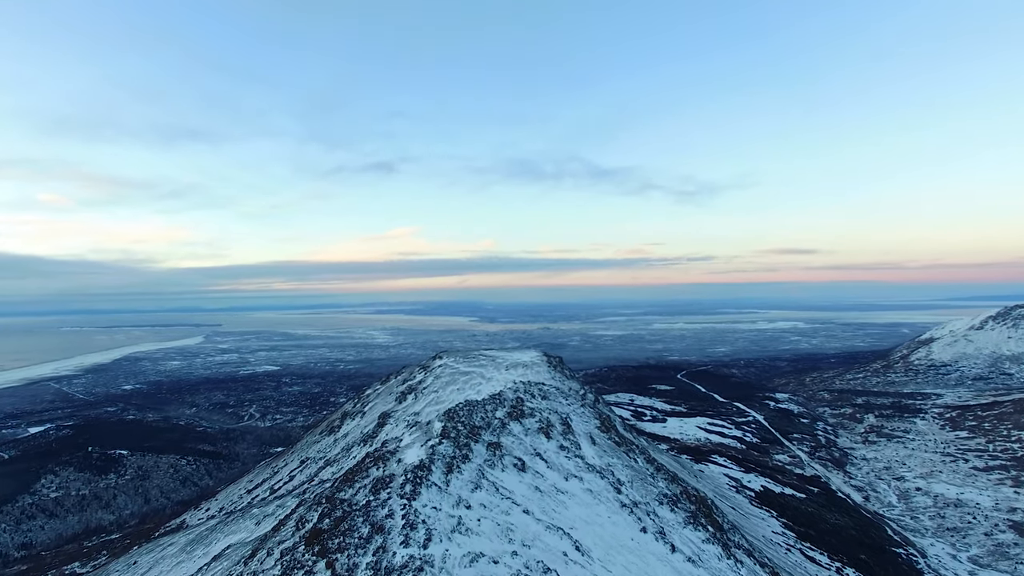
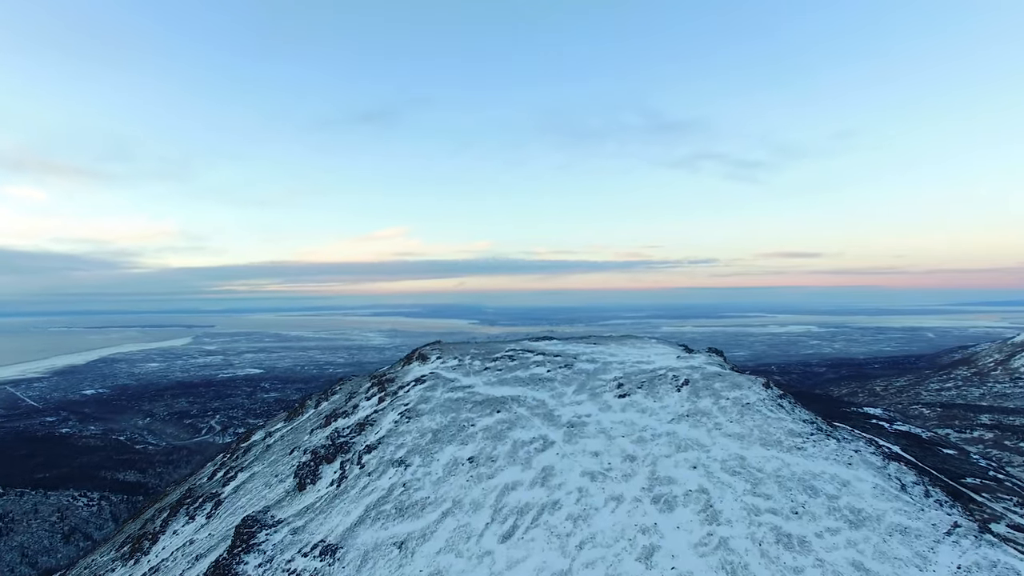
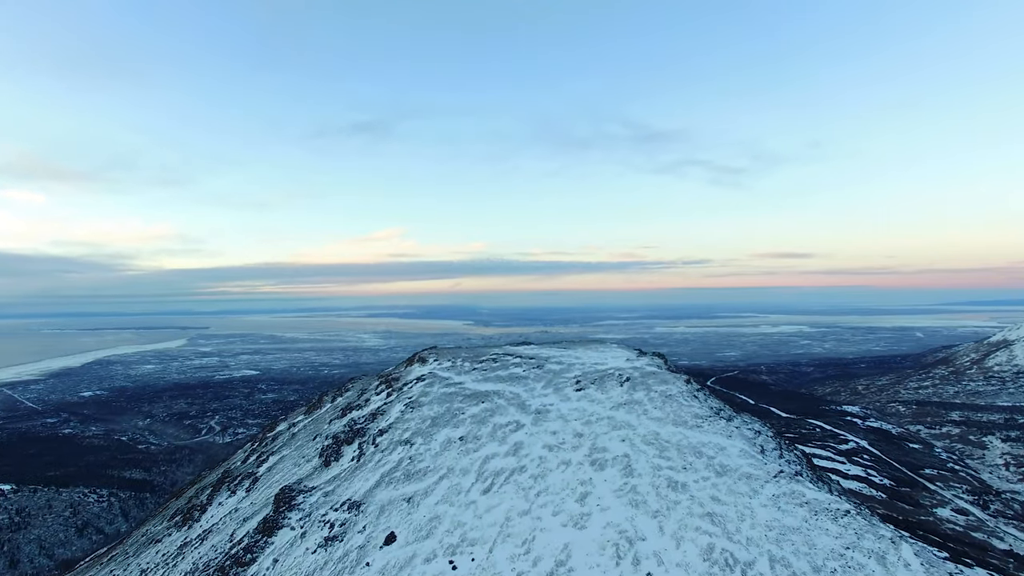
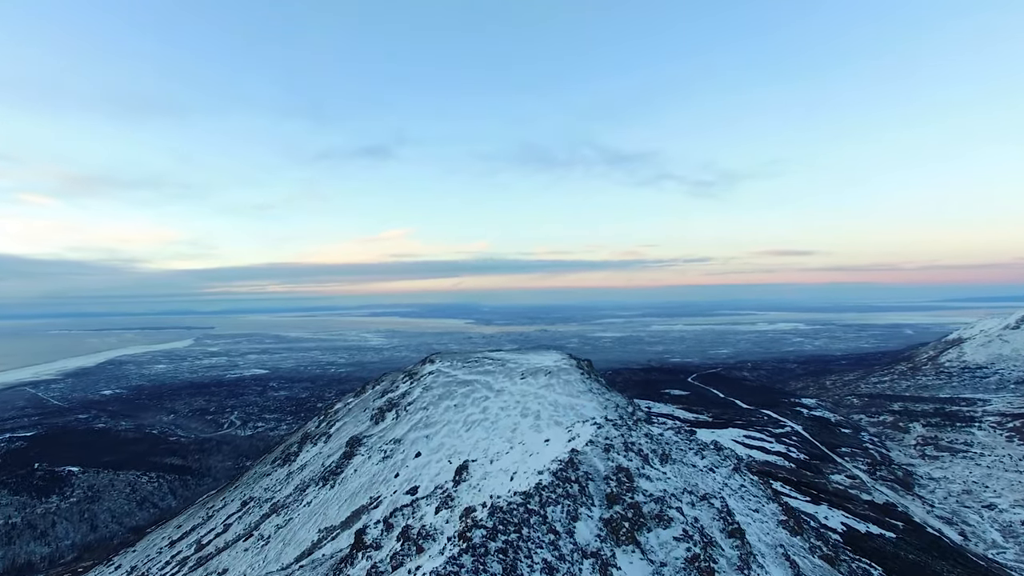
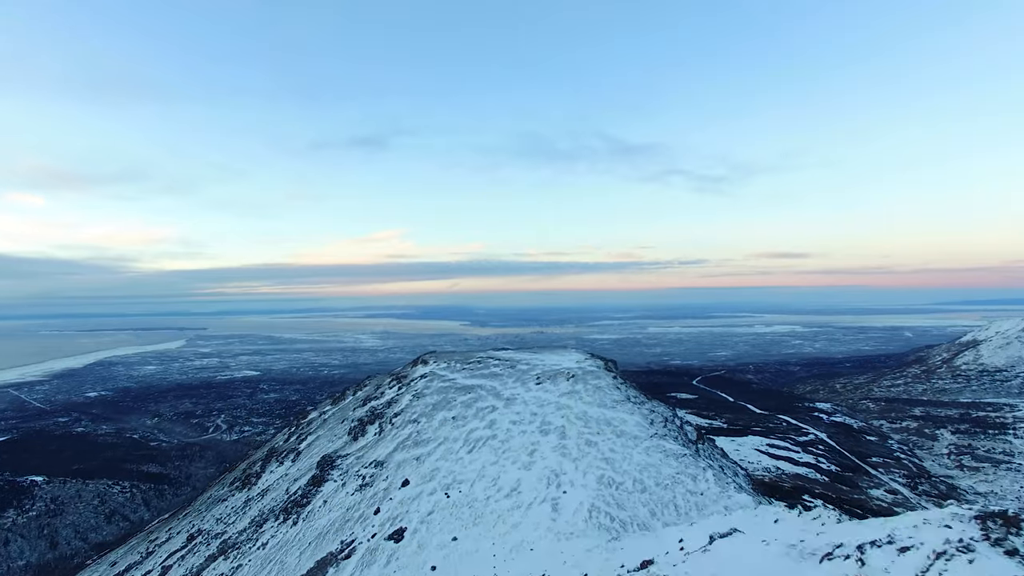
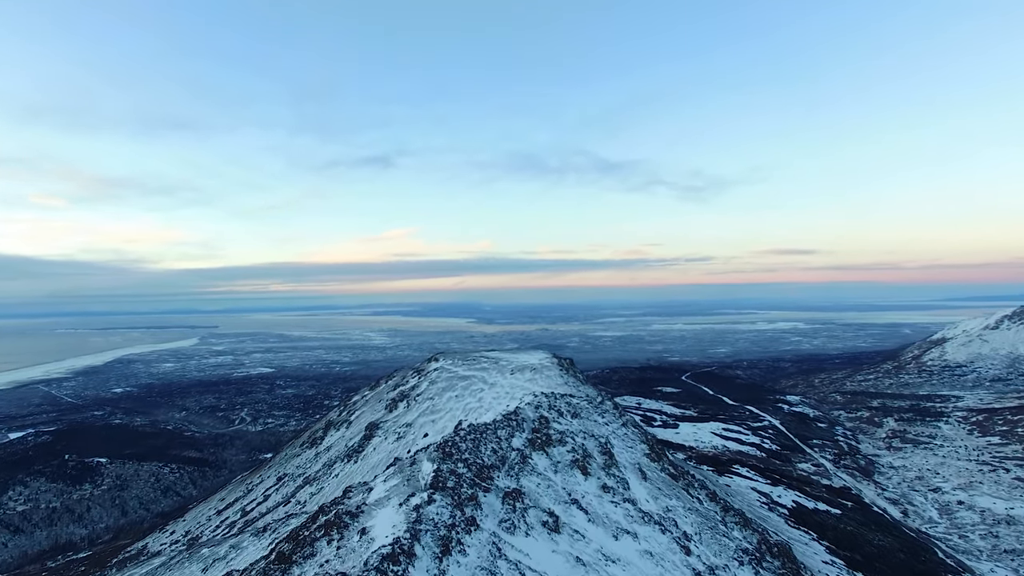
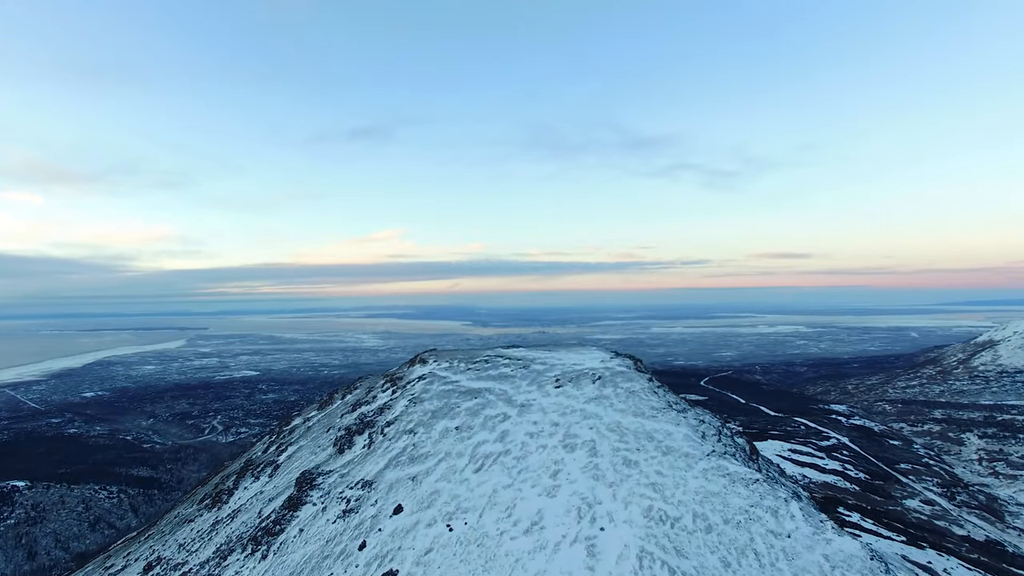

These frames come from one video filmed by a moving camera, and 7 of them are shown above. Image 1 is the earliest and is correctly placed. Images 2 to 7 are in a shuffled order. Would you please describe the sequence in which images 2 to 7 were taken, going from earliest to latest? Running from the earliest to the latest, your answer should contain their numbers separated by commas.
6, 4, 5, 7, 3, 2
